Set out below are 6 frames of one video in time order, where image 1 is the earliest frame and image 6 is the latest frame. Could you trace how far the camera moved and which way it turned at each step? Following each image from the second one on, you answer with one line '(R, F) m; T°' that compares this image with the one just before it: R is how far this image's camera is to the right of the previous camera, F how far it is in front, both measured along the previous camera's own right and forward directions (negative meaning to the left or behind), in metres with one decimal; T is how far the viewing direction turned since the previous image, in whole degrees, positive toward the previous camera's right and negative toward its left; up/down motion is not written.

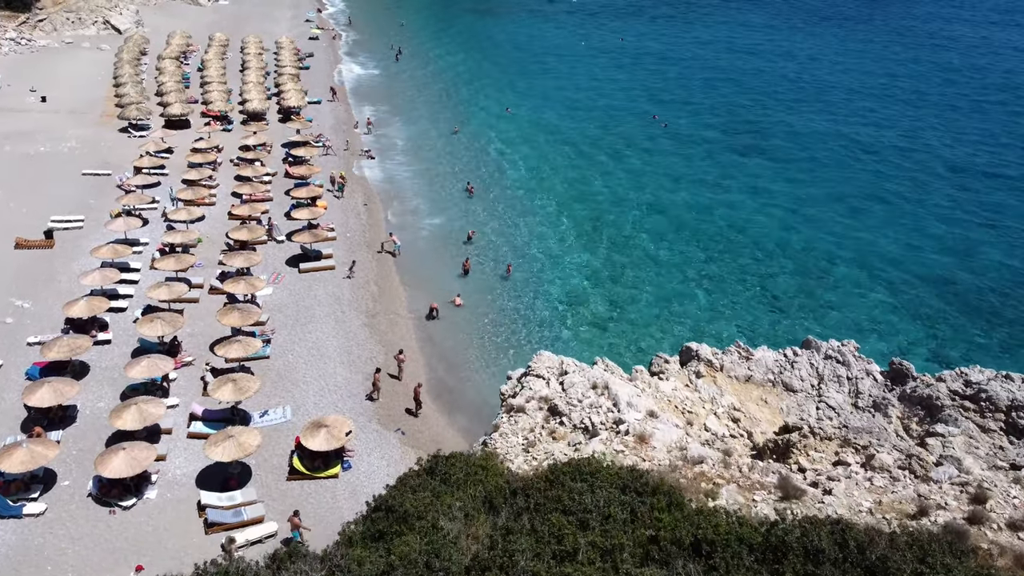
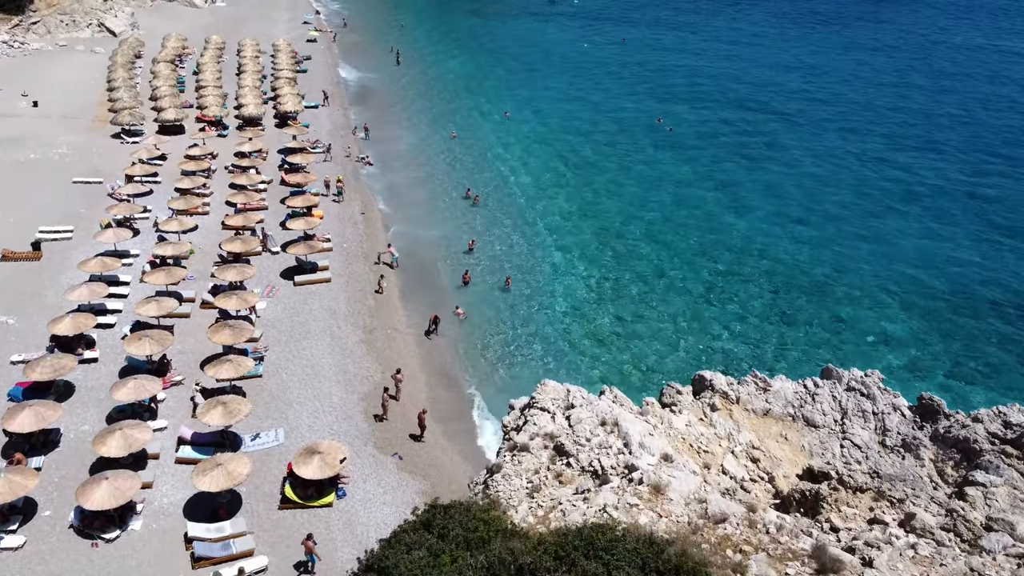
(-0.1, +1.1) m; 0°
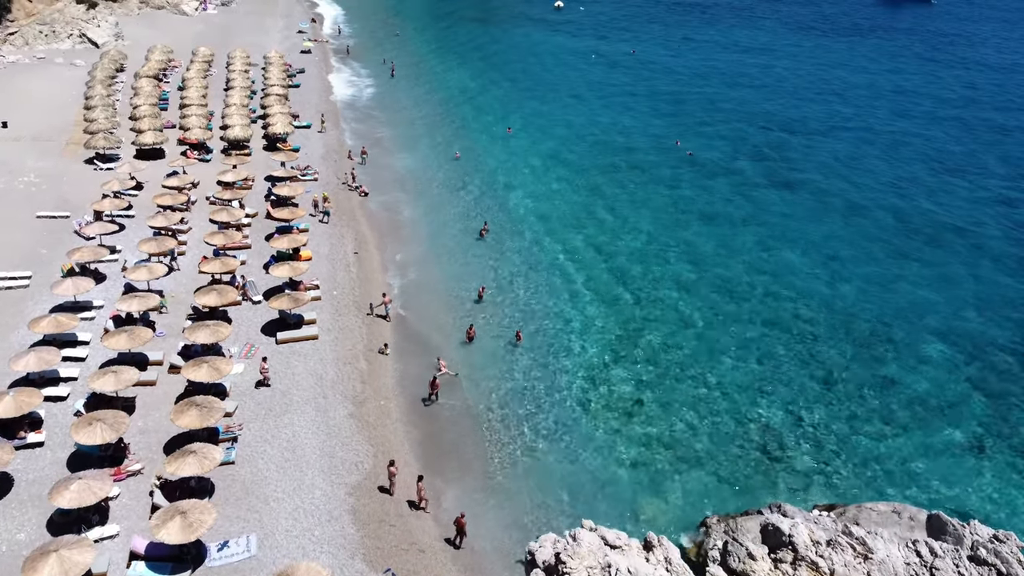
(-0.3, +3.9) m; 0°
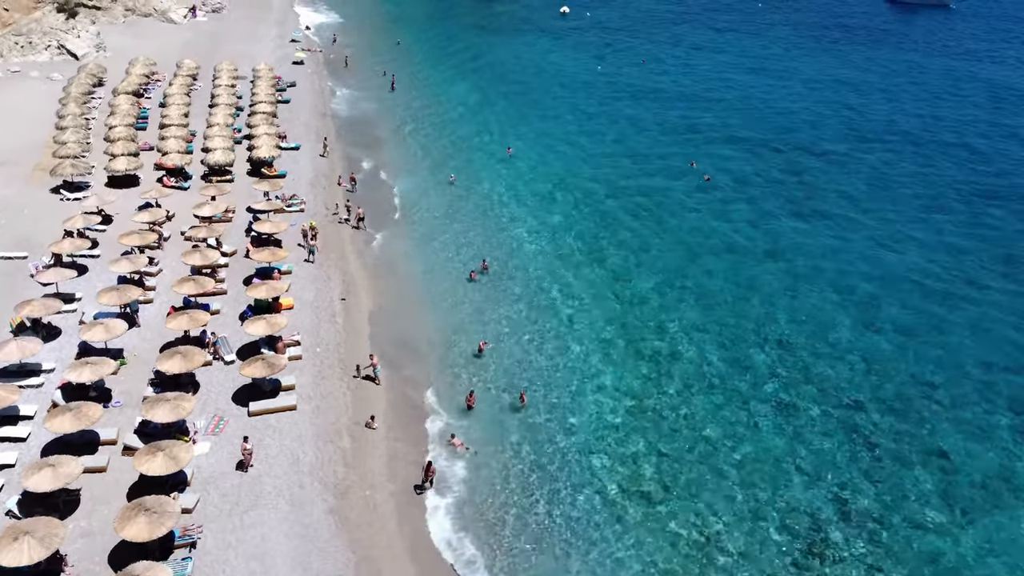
(-0.1, +3.7) m; 0°
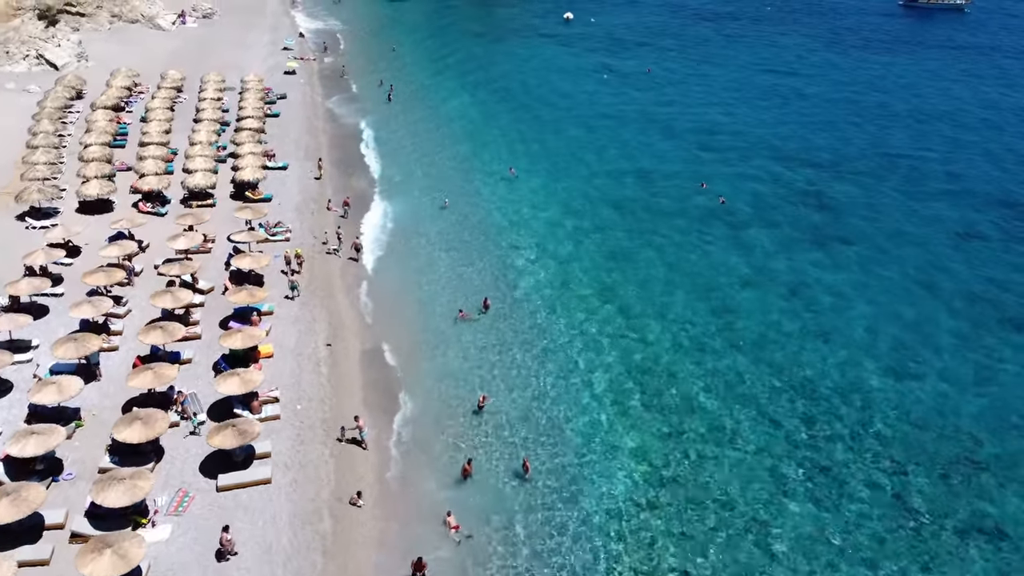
(-0.1, +3.1) m; 0°
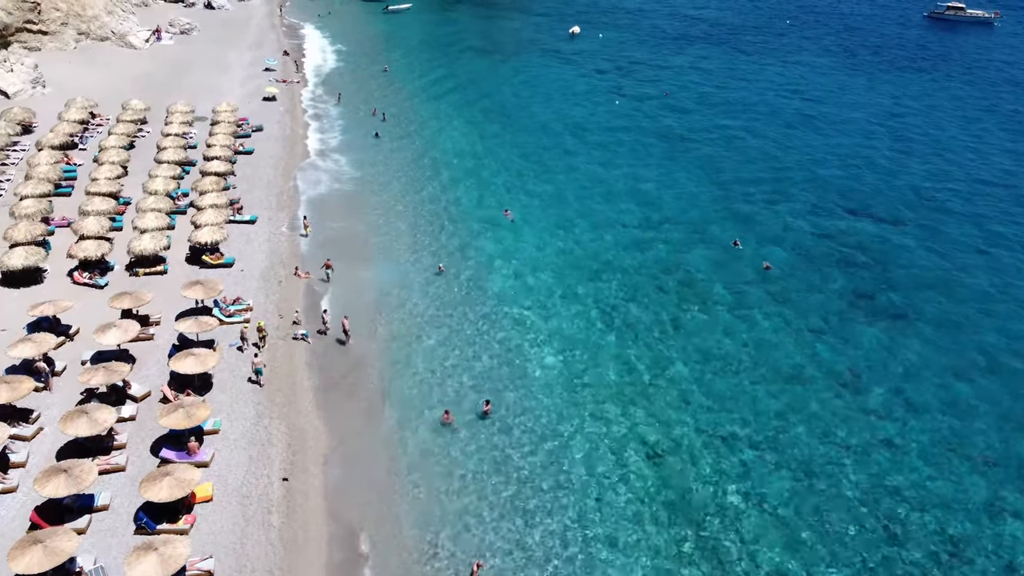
(-0.1, +6.2) m; 0°
